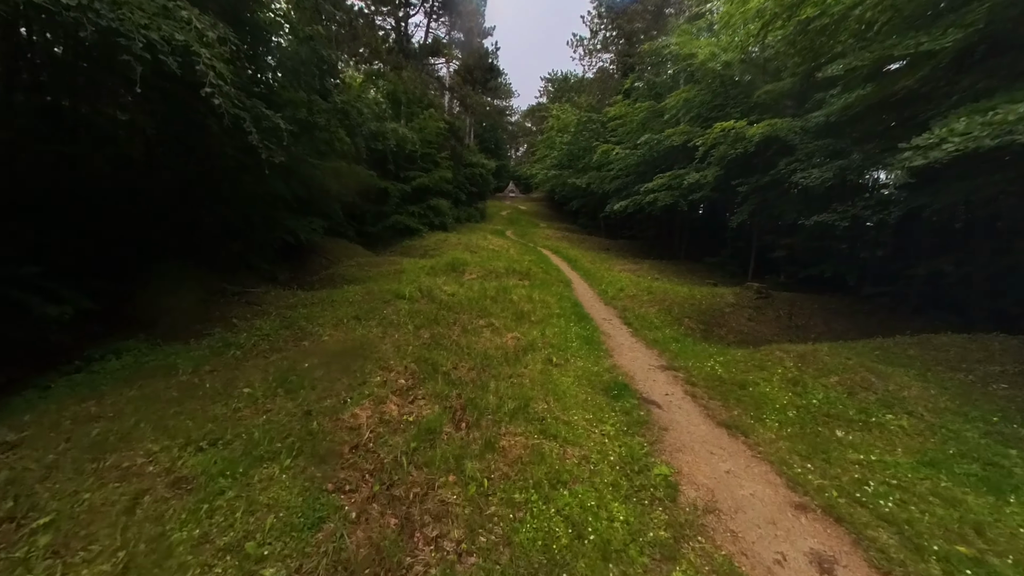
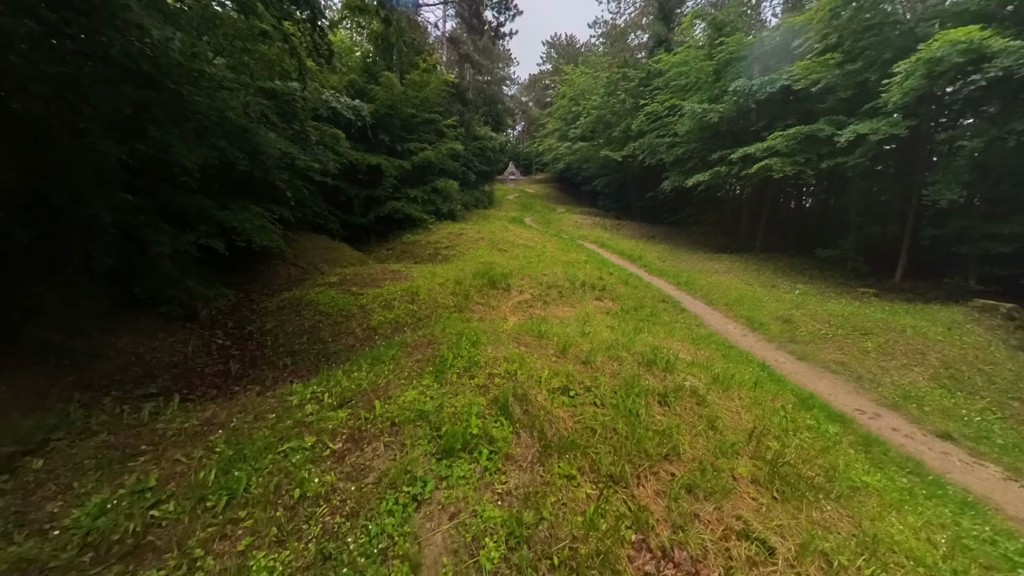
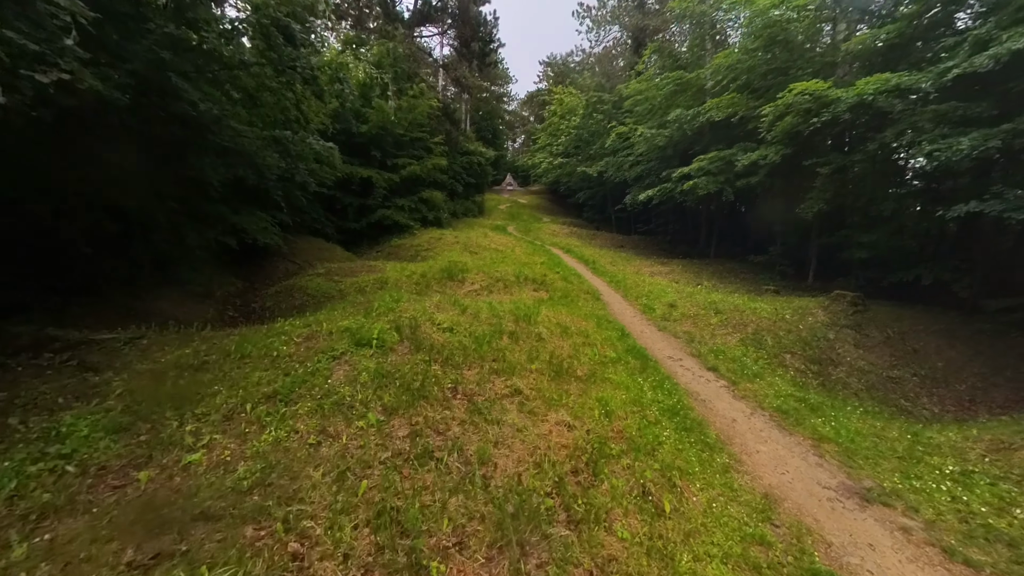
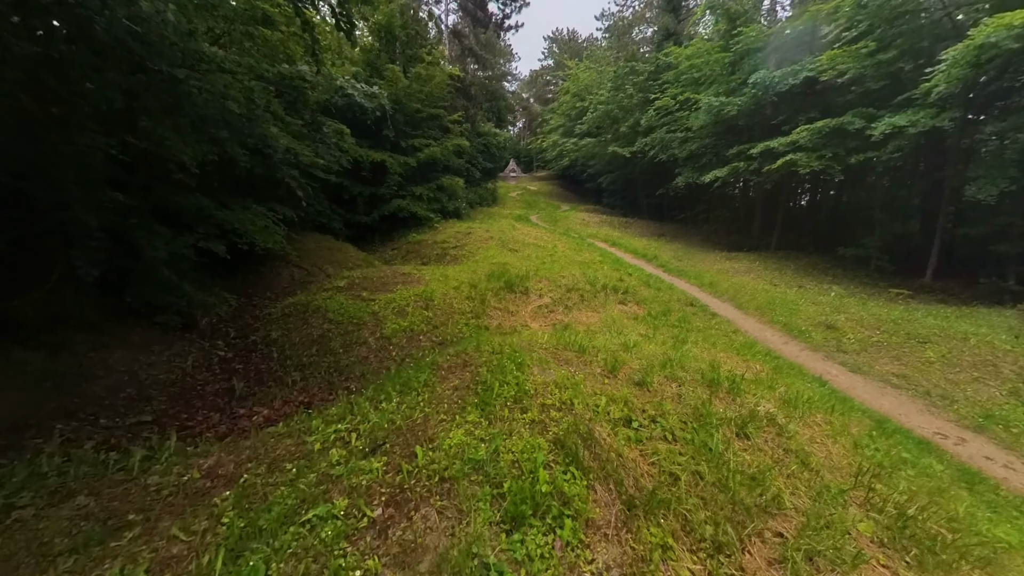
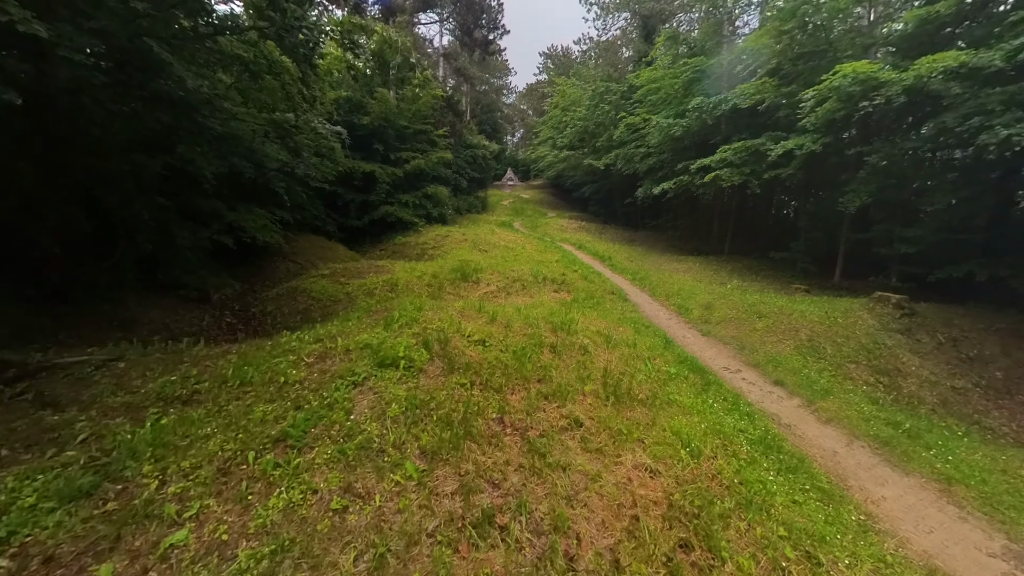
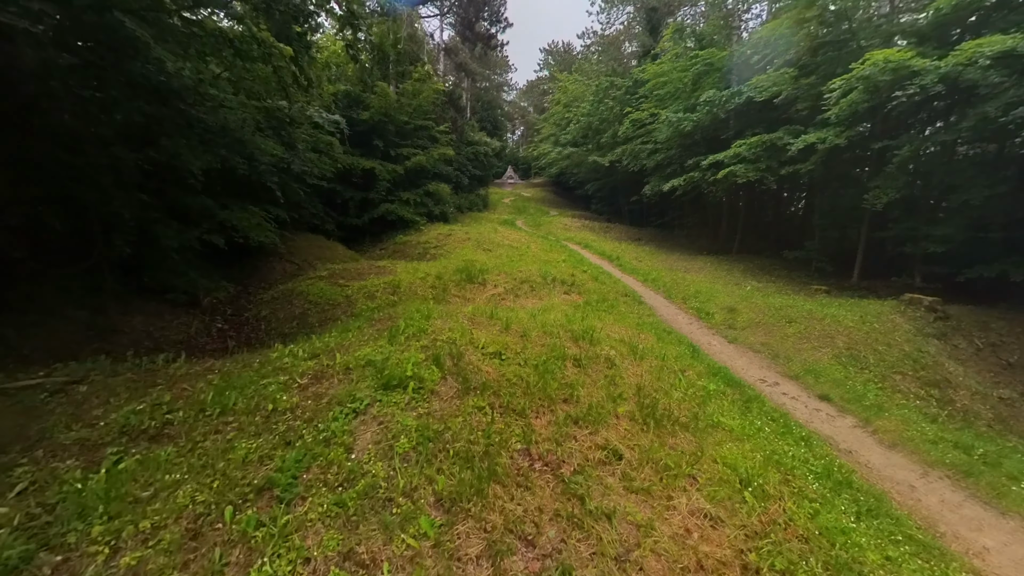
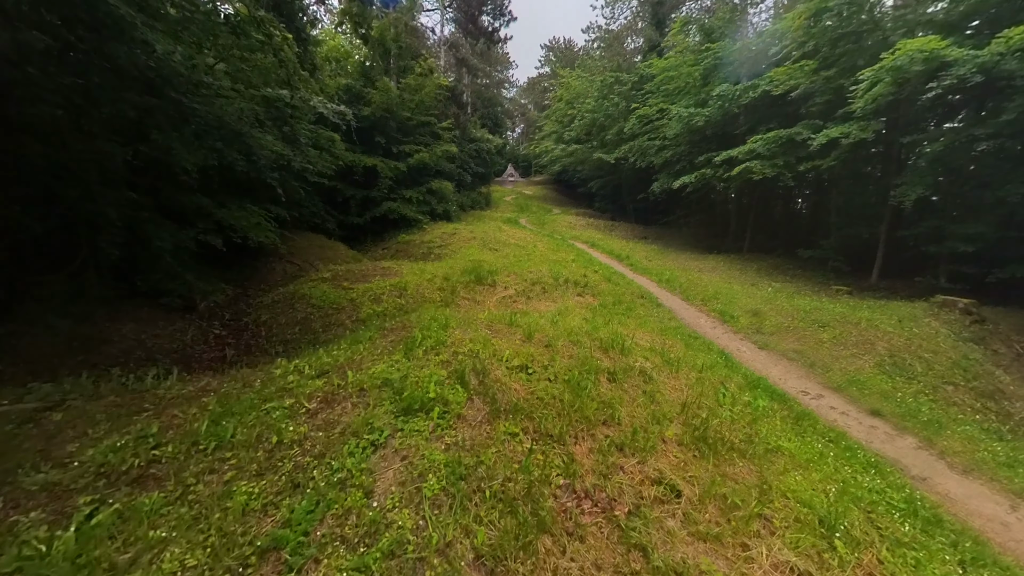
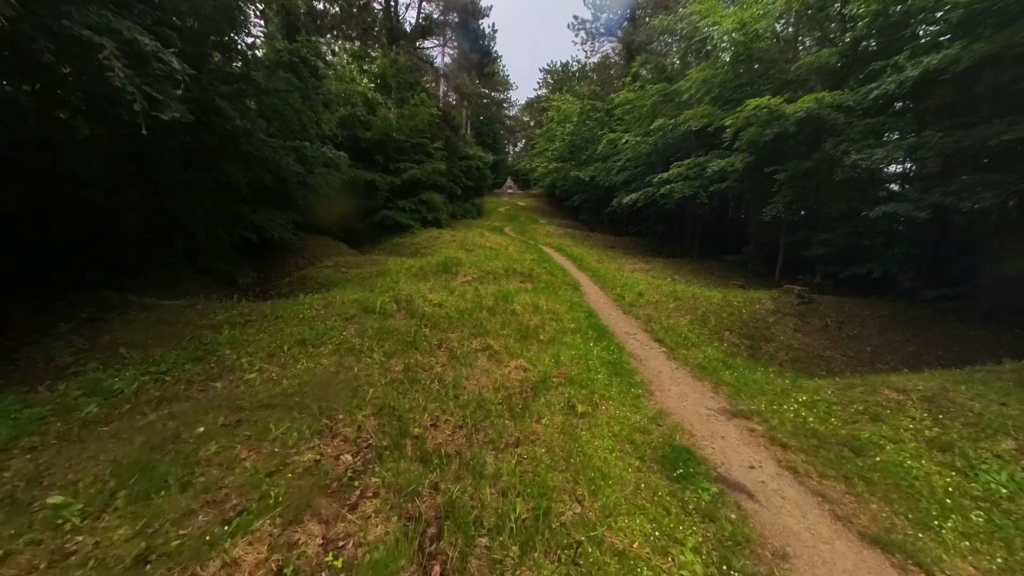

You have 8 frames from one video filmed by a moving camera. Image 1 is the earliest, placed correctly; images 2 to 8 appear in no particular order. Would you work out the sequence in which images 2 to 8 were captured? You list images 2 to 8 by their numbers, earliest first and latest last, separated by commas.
8, 3, 5, 6, 7, 2, 4
